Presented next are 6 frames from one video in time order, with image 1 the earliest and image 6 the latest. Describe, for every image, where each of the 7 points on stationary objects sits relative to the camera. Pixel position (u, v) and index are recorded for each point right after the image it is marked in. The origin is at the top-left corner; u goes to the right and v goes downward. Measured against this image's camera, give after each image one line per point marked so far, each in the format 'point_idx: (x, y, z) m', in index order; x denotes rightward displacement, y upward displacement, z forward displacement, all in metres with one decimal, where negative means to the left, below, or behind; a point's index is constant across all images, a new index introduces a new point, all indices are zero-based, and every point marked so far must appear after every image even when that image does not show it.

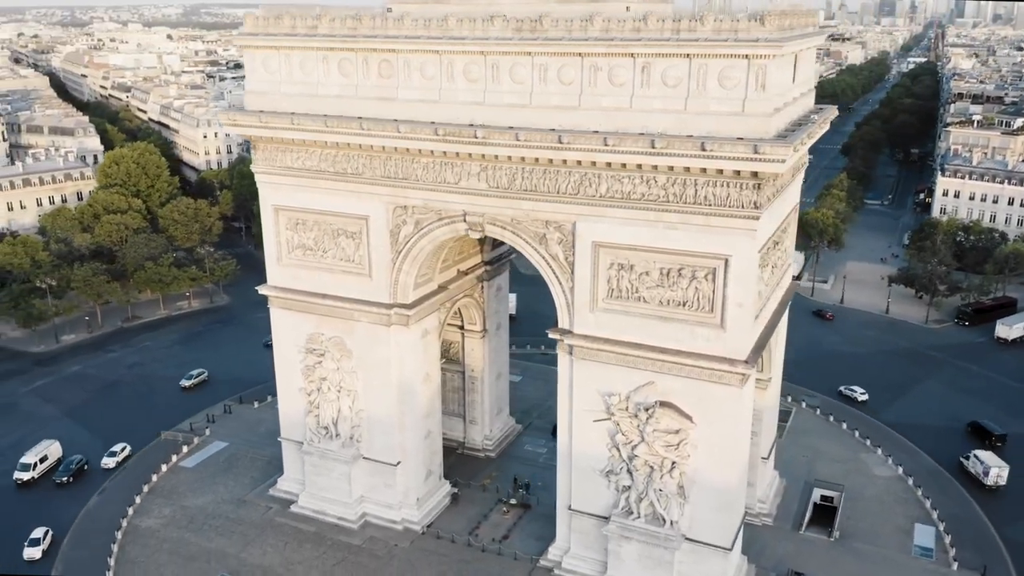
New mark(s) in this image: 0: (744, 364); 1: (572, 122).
0: (+5.4, -1.8, +19.2) m
1: (+1.4, +3.9, +19.4) m
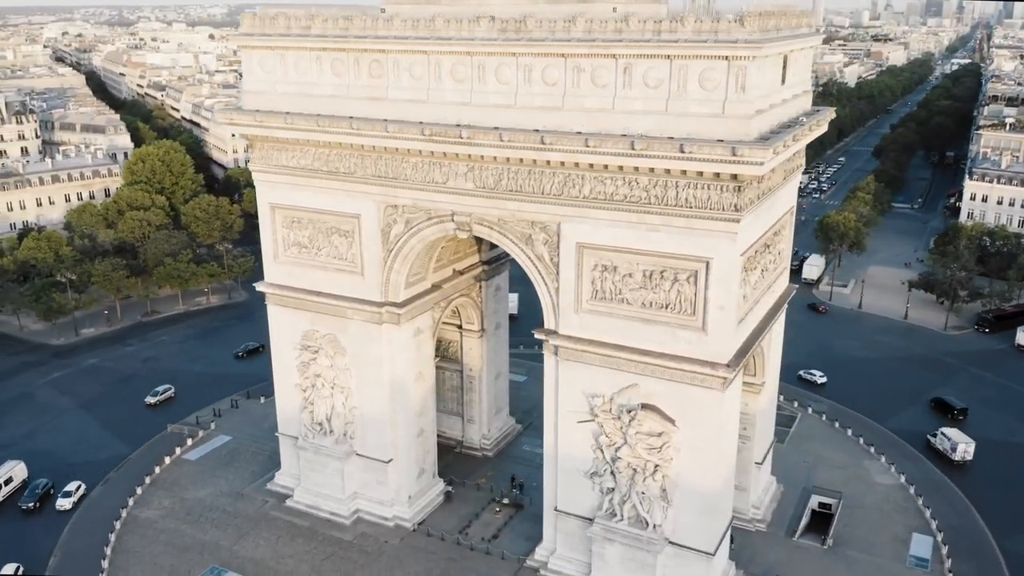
0: (+4.9, -1.8, +19.0) m
1: (+1.0, +3.9, +19.4) m
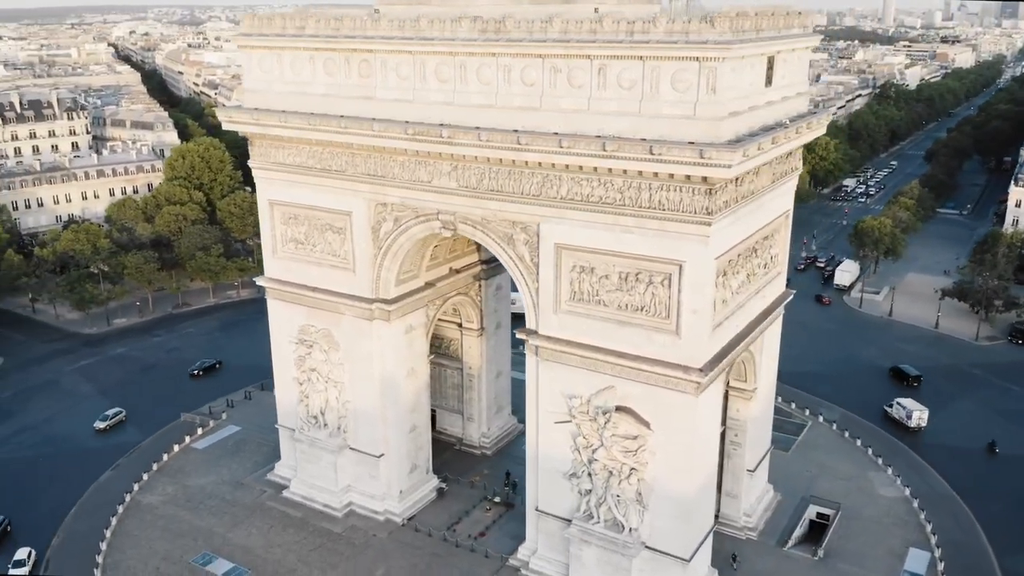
0: (+4.3, -1.9, +18.8) m
1: (+0.5, +3.9, +19.5) m
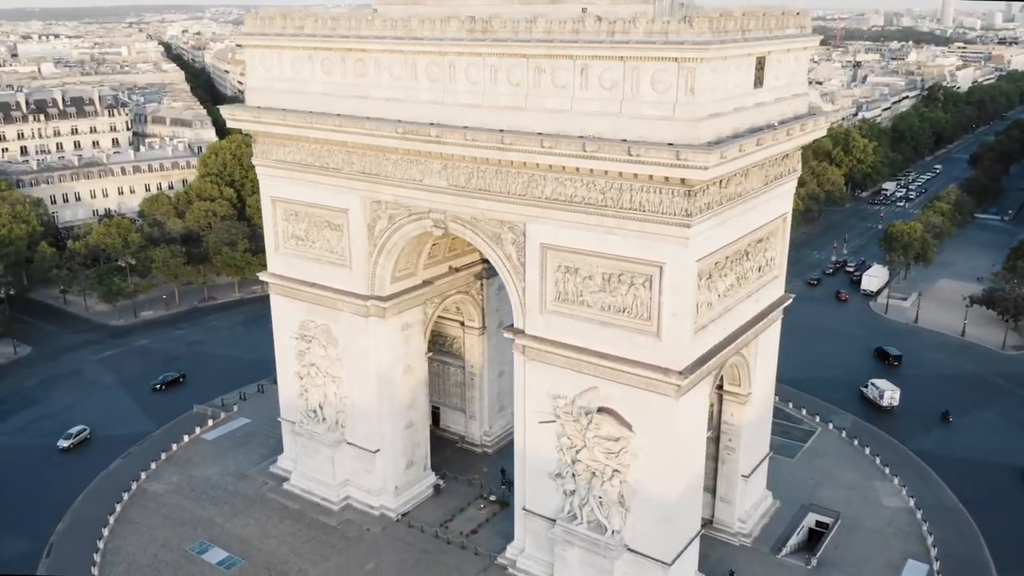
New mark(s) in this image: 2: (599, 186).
0: (+3.8, -2.0, +18.7) m
1: (+0.2, +3.9, +19.5) m
2: (+2.0, +2.3, +18.8) m
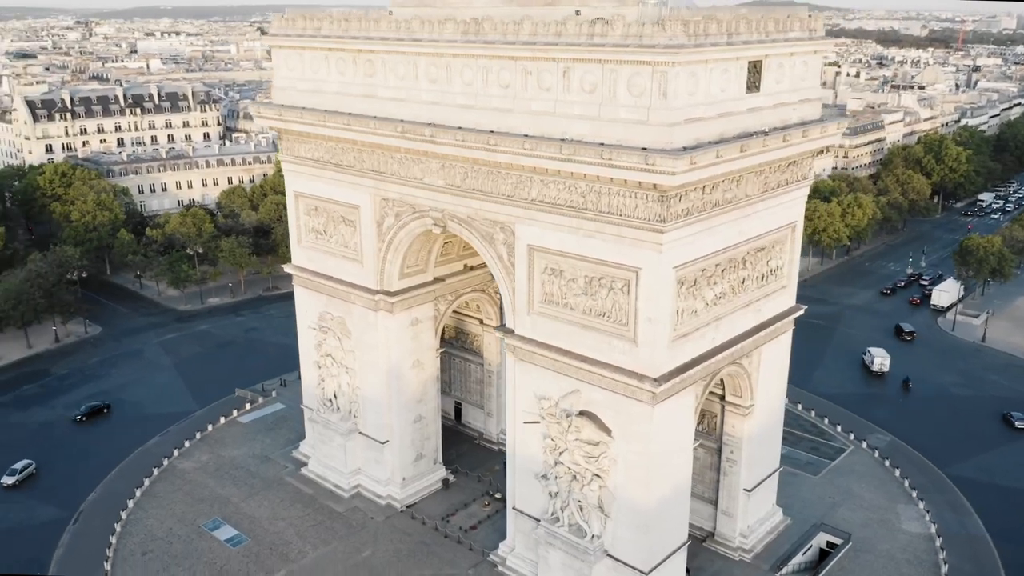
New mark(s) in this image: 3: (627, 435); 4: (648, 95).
0: (+3.2, -2.1, +18.5) m
1: (-0.1, +3.9, +19.7) m
2: (+1.6, +2.3, +18.7) m
3: (+2.8, -3.5, +19.6) m
4: (+2.8, +4.0, +17.0) m
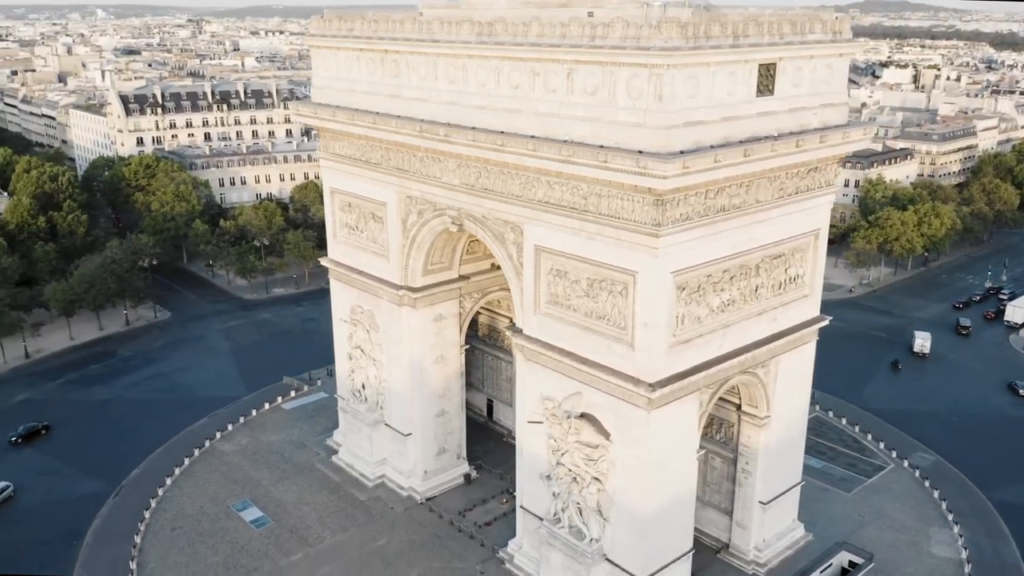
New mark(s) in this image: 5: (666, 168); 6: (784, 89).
0: (+3.0, -2.2, +18.3) m
1: (+0.1, +3.9, +19.8) m
2: (+1.6, +2.2, +18.7) m
3: (+2.7, -3.6, +19.5) m
4: (+2.8, +3.9, +16.9) m
5: (+3.1, +2.4, +16.1) m
6: (+6.4, +4.7, +19.2) m
